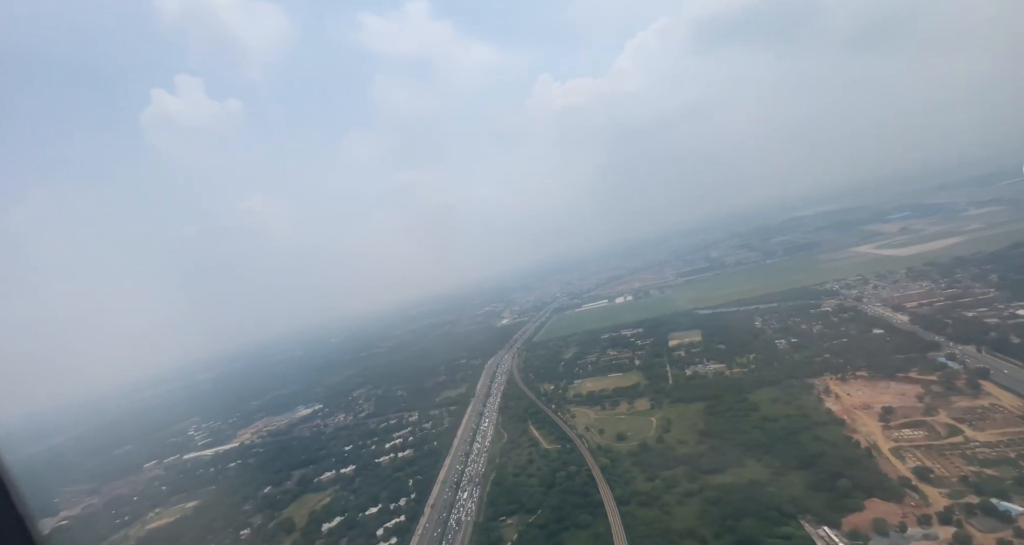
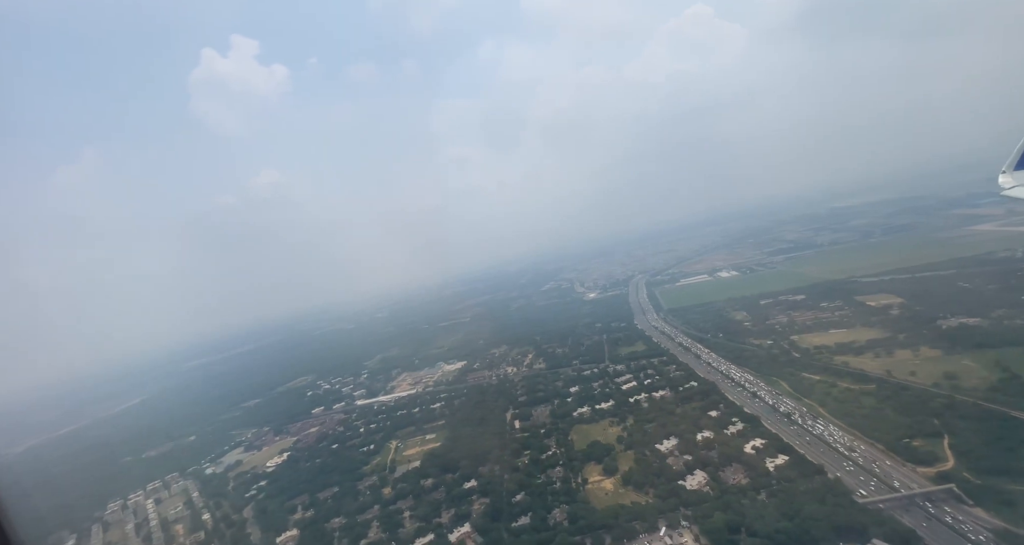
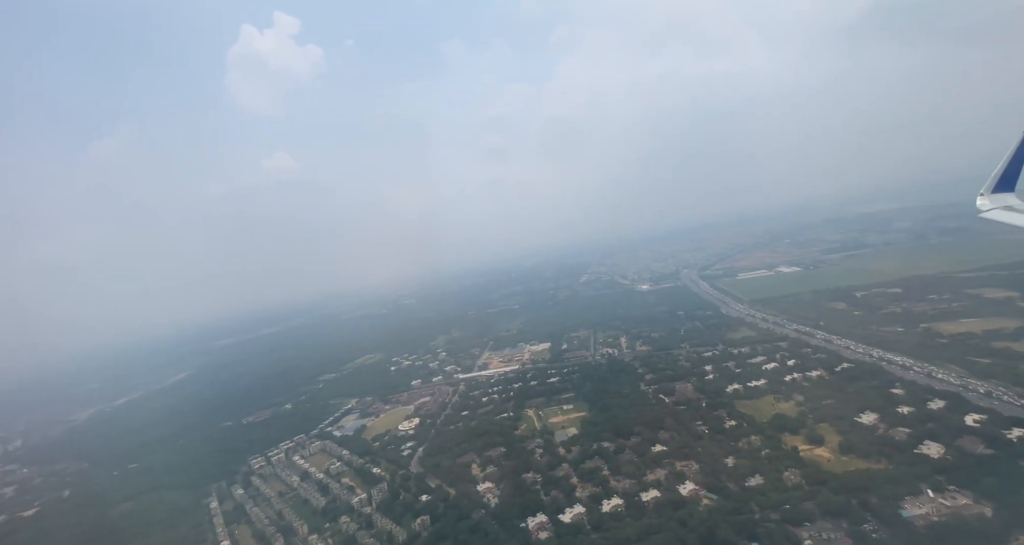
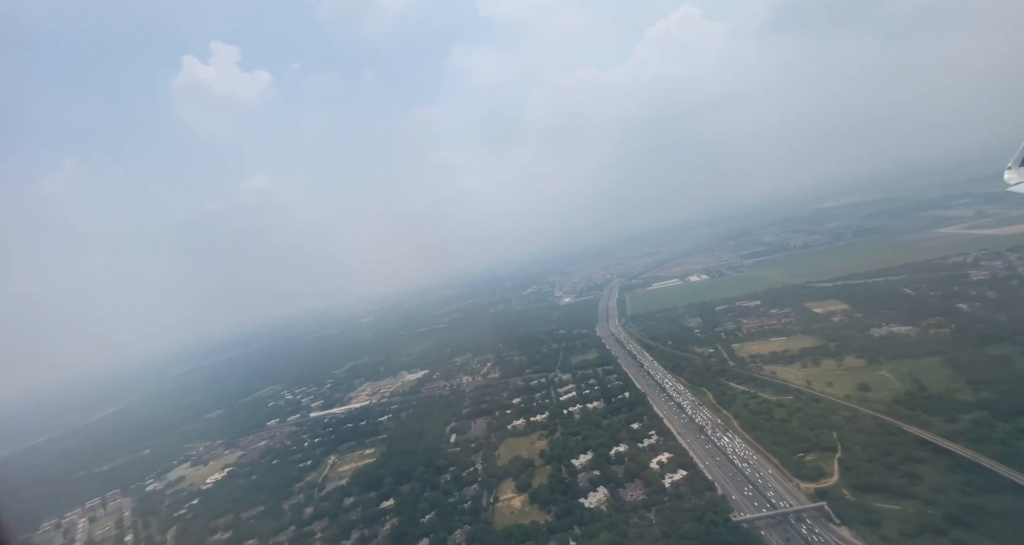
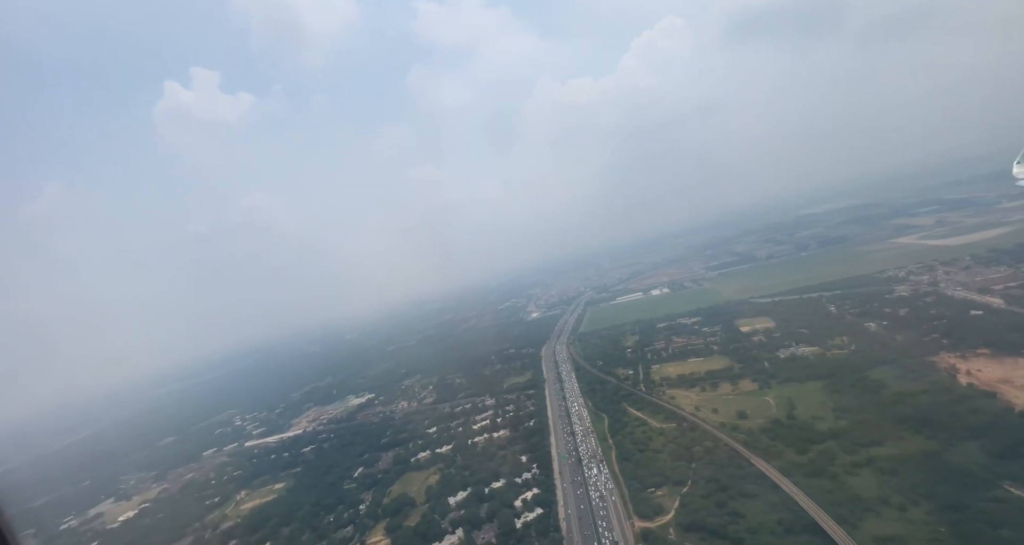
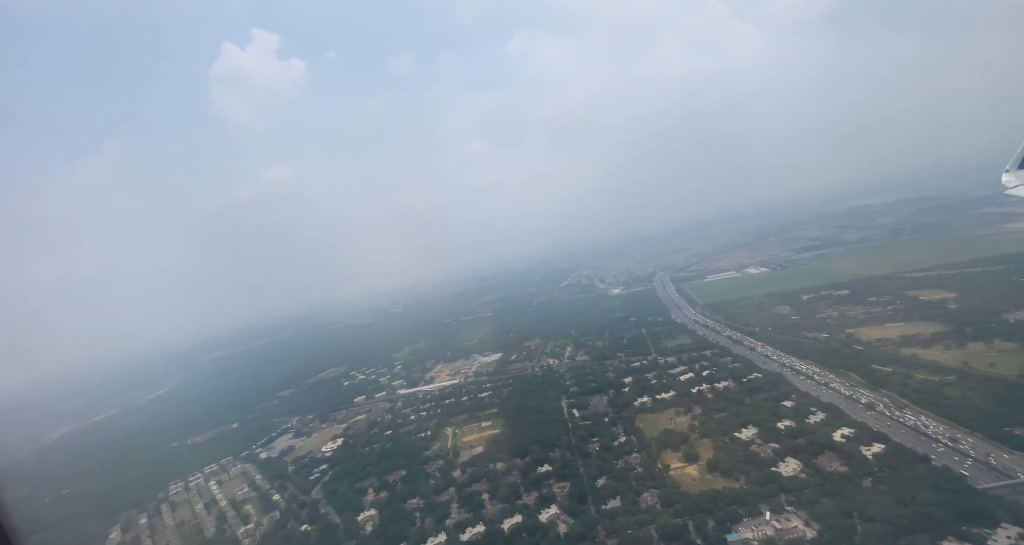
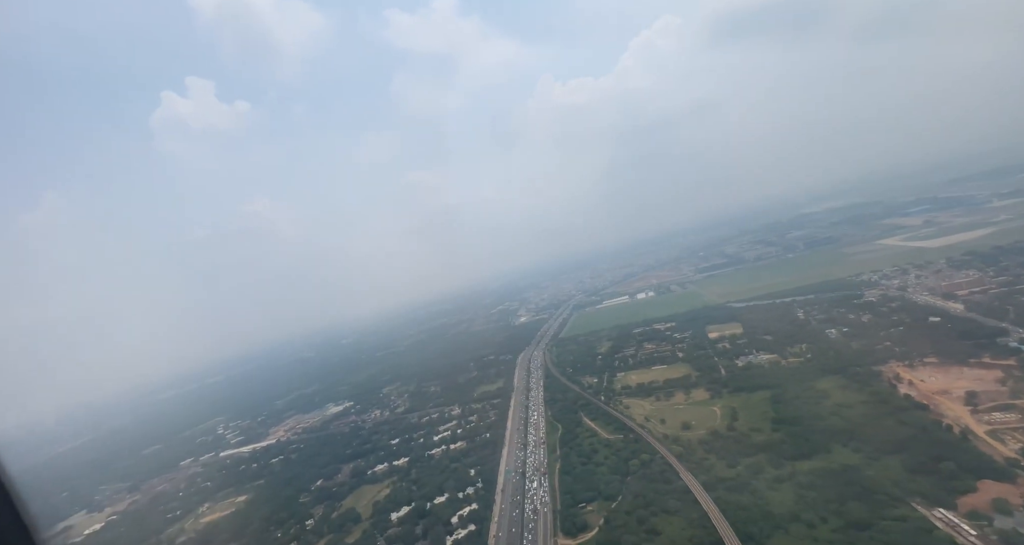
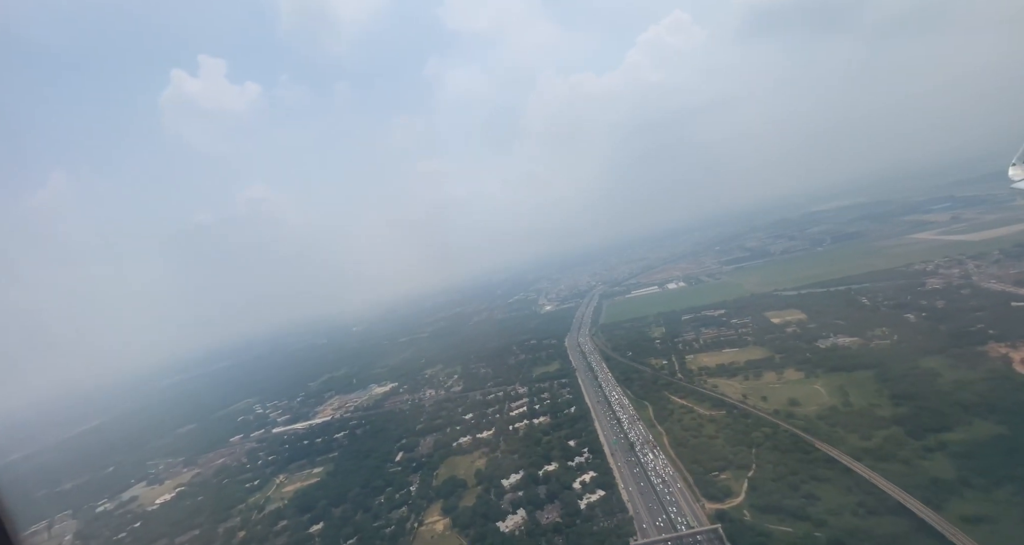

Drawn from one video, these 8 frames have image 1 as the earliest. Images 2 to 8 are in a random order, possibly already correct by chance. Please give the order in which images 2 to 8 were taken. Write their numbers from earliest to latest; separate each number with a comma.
7, 5, 8, 4, 2, 6, 3
